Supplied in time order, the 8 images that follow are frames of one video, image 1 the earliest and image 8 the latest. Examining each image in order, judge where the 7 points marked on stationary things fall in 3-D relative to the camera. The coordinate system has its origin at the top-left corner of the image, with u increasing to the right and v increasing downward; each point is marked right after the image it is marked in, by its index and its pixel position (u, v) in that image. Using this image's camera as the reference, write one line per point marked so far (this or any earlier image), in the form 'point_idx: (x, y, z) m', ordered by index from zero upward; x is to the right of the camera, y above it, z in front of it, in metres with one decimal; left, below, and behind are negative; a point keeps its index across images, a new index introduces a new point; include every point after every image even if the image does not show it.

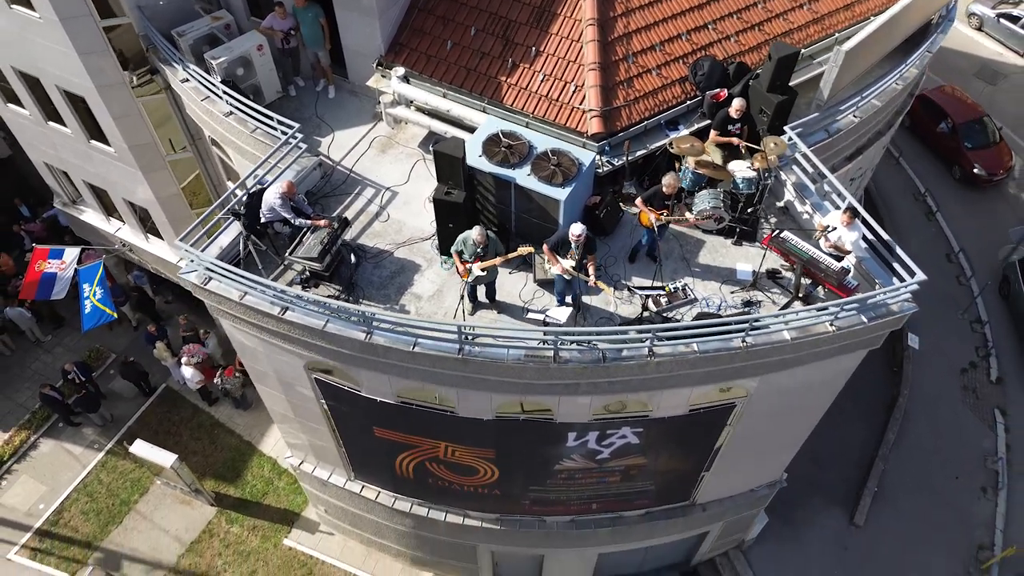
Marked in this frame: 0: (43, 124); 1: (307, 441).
0: (-11.3, +3.9, +18.2) m
1: (-4.4, -3.3, +16.0) m
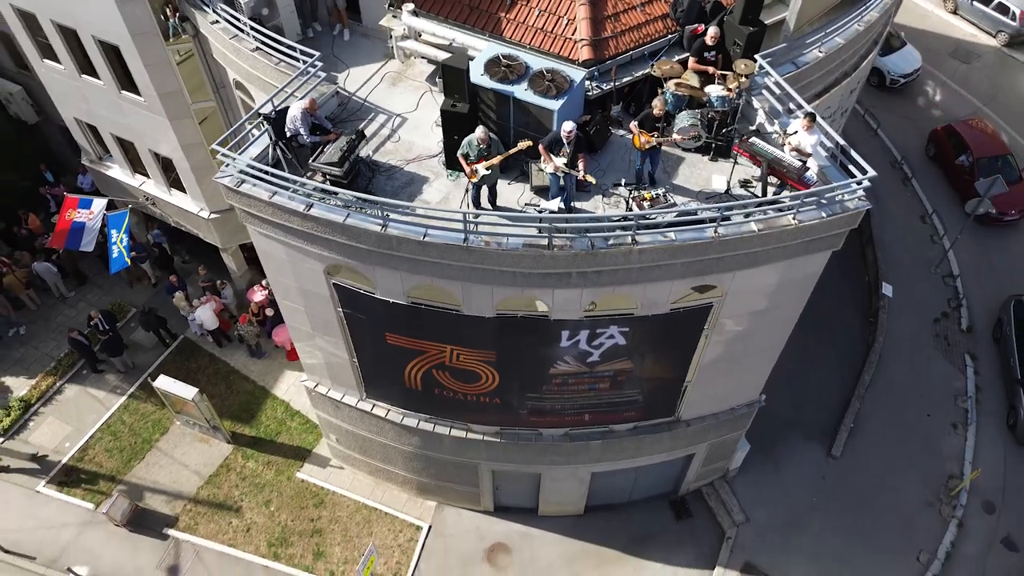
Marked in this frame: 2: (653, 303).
0: (-11.4, +5.5, +19.7) m
1: (-4.4, -1.7, +17.3) m
2: (+2.6, -0.3, +13.8) m
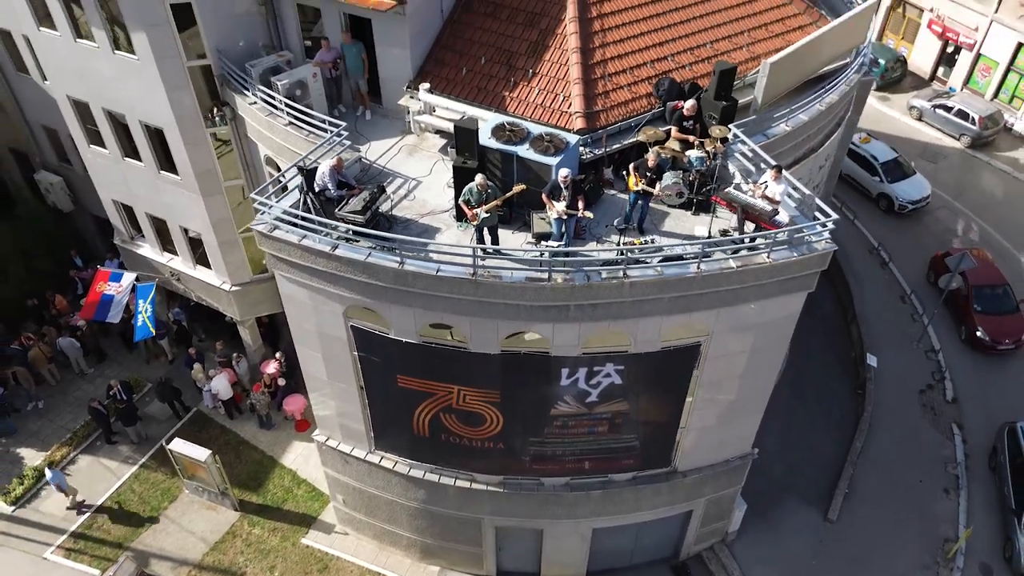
0: (-11.3, +3.7, +21.7) m
1: (-4.3, -3.0, +18.3) m
2: (+2.7, -1.0, +15.0) m
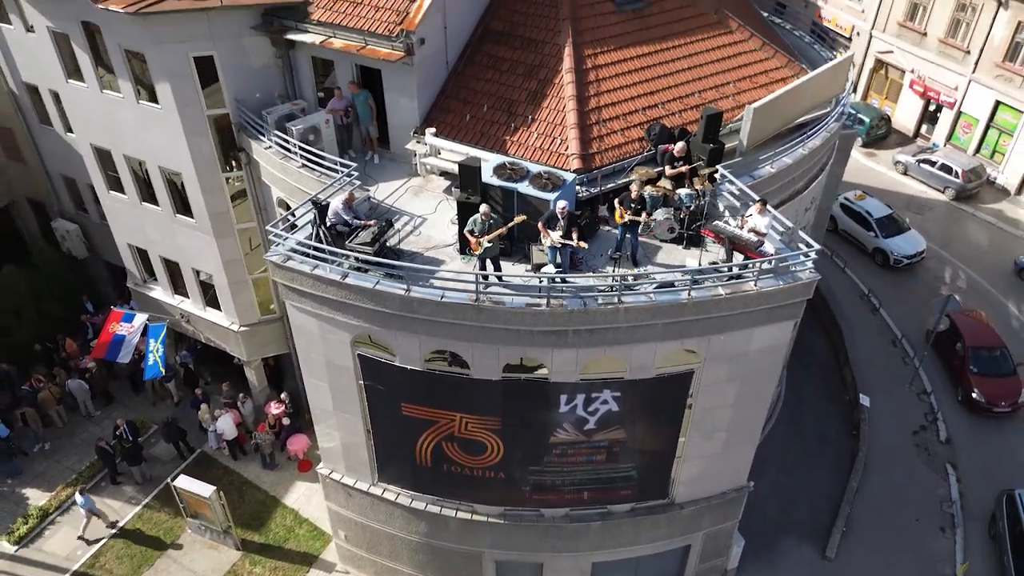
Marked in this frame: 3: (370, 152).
0: (-11.3, +2.5, +22.8) m
1: (-4.3, -3.9, +18.7) m
2: (+2.7, -1.6, +15.7) m
3: (-3.7, +3.5, +19.5) m
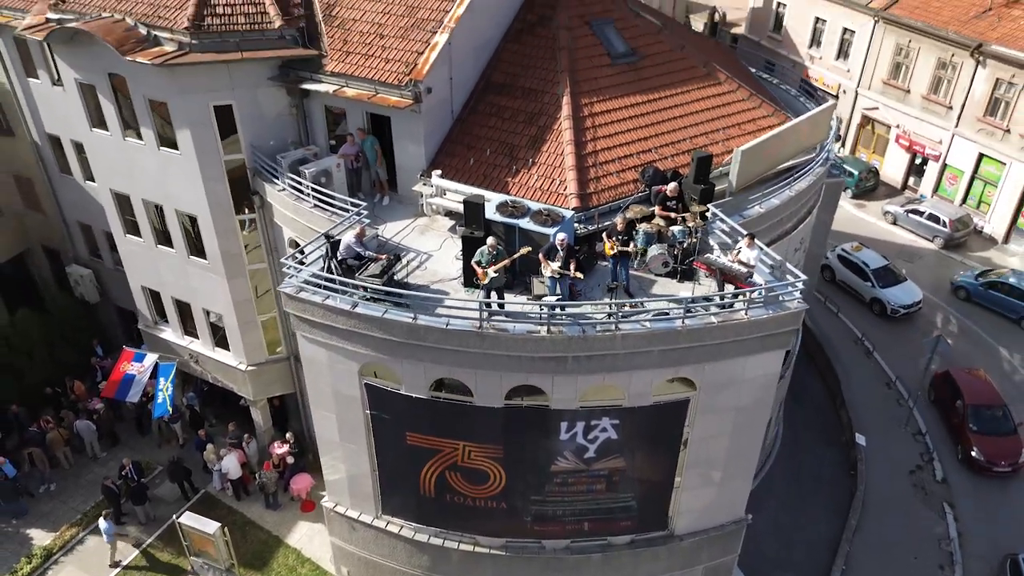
0: (-11.3, +1.3, +23.6) m
1: (-4.3, -4.8, +19.1) m
2: (+2.7, -2.3, +16.3) m
3: (-3.6, +2.6, +20.4) m
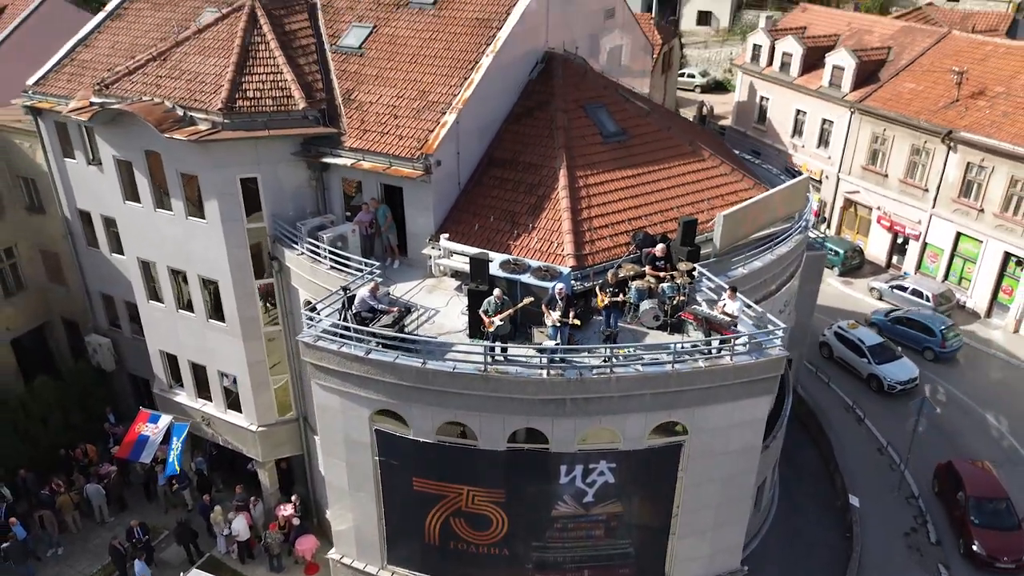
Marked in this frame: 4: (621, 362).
0: (-11.2, -0.8, +25.0) m
1: (-4.2, -6.2, +19.8) m
2: (+2.8, -3.4, +17.2) m
3: (-3.6, +0.9, +22.0) m
4: (+2.4, -1.6, +16.6) m
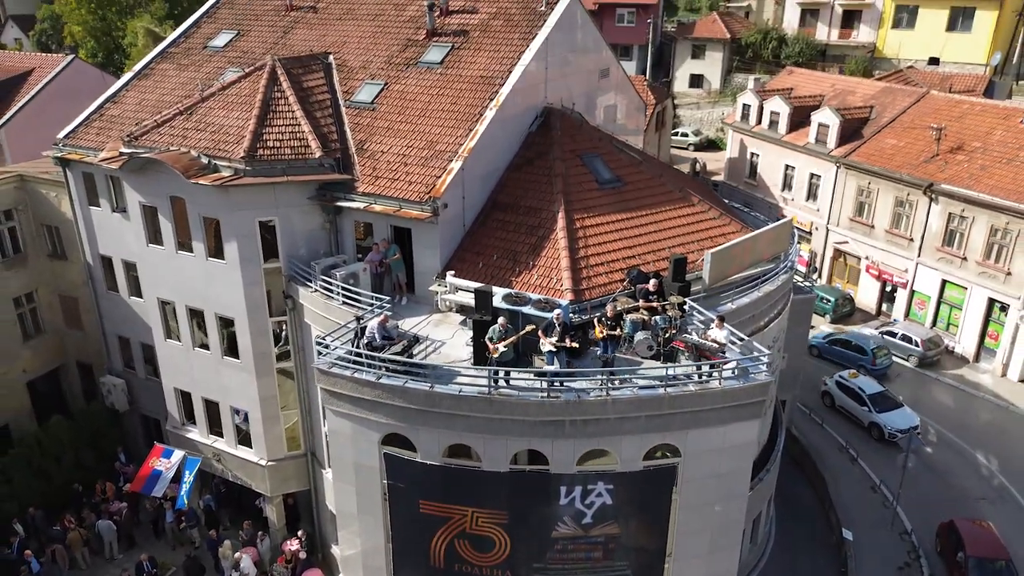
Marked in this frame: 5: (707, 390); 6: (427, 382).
0: (-11.2, -2.2, +26.2) m
1: (-4.2, -7.2, +20.6) m
2: (+2.8, -4.1, +18.2) m
3: (-3.5, -0.2, +23.3) m
4: (+2.5, -2.3, +17.7) m
5: (+4.6, -2.4, +17.8) m
6: (-2.0, -2.3, +17.9) m
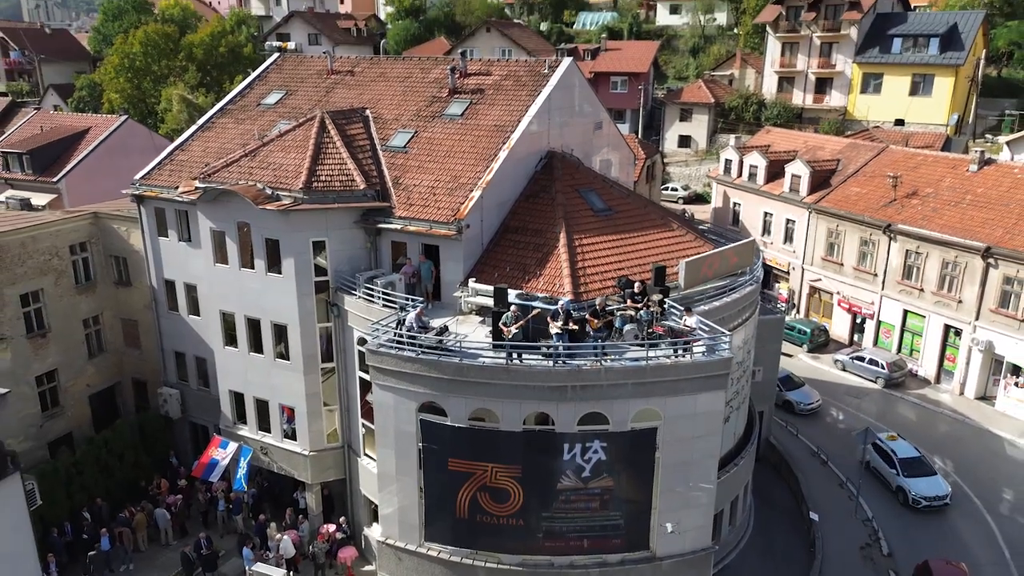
0: (-10.8, -2.7, +30.6) m
1: (-3.8, -7.2, +24.6) m
2: (+3.2, -4.0, +22.6) m
3: (-3.2, -0.5, +27.9) m
4: (+2.8, -2.1, +22.2) m
5: (+5.0, -2.2, +22.2) m
6: (-1.6, -2.1, +22.4) m
